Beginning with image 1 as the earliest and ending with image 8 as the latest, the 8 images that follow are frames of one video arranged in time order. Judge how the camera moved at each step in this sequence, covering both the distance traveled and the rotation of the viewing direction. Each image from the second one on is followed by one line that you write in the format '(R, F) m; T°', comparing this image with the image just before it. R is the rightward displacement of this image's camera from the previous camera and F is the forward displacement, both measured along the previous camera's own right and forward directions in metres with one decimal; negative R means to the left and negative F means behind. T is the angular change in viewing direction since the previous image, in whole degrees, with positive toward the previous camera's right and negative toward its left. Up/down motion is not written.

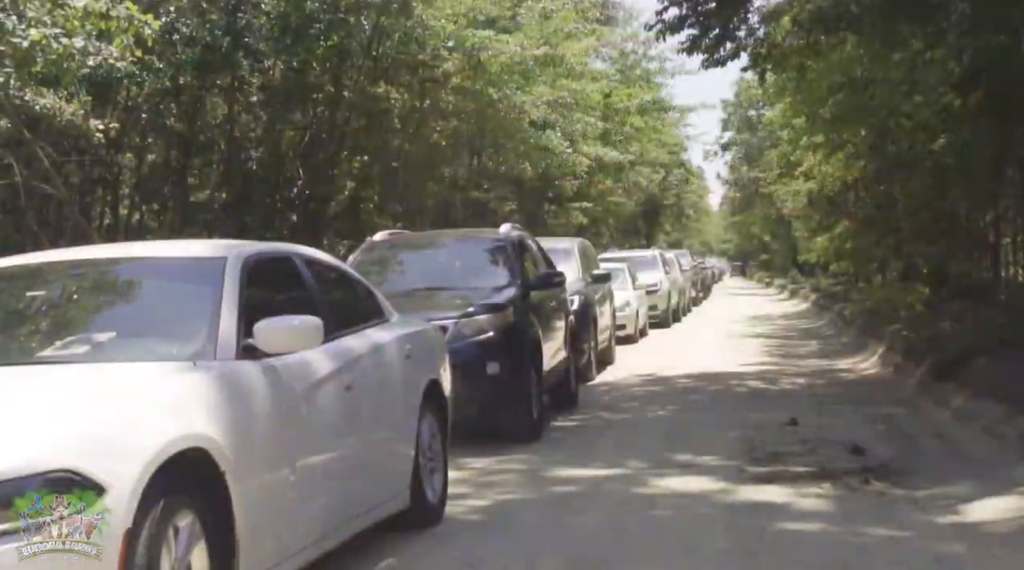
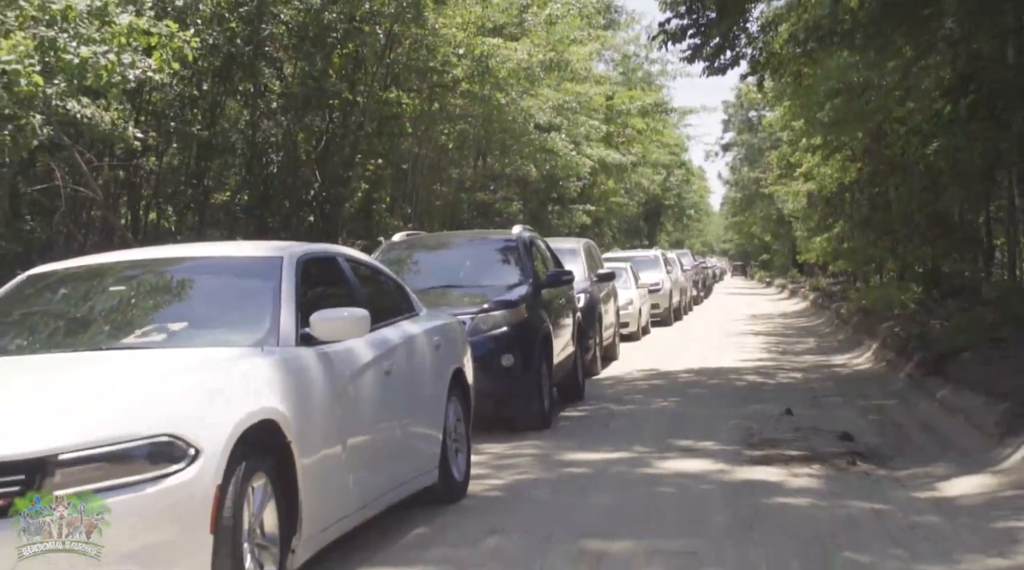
(-0.1, -0.7) m; 0°
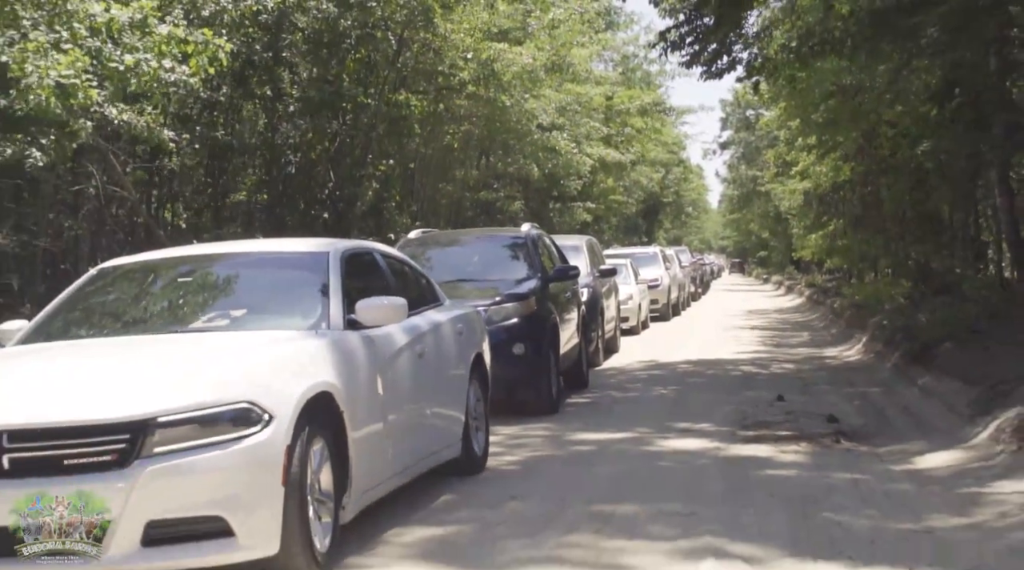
(-0.1, -0.7) m; 0°
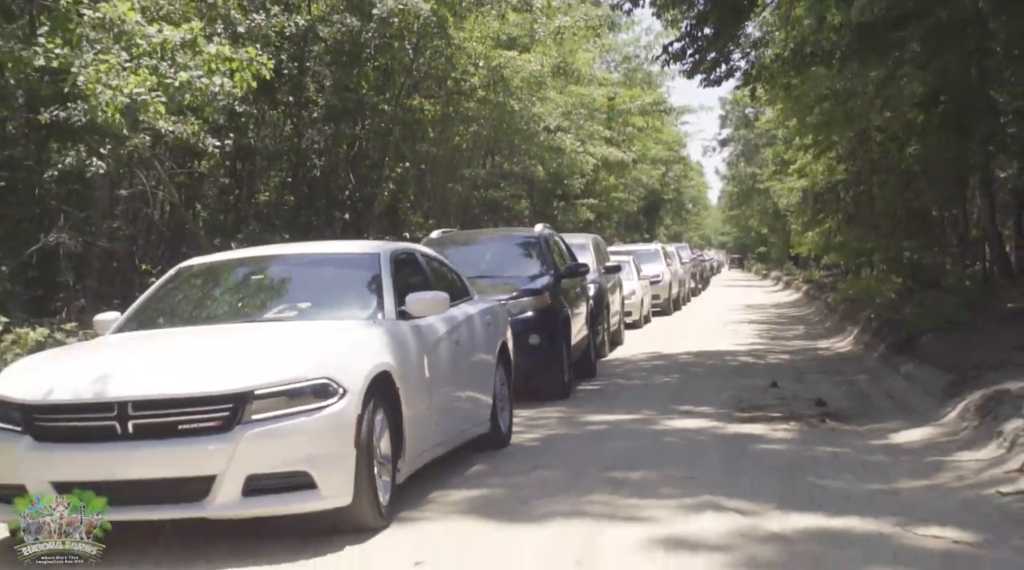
(-0.2, -1.0) m; 0°
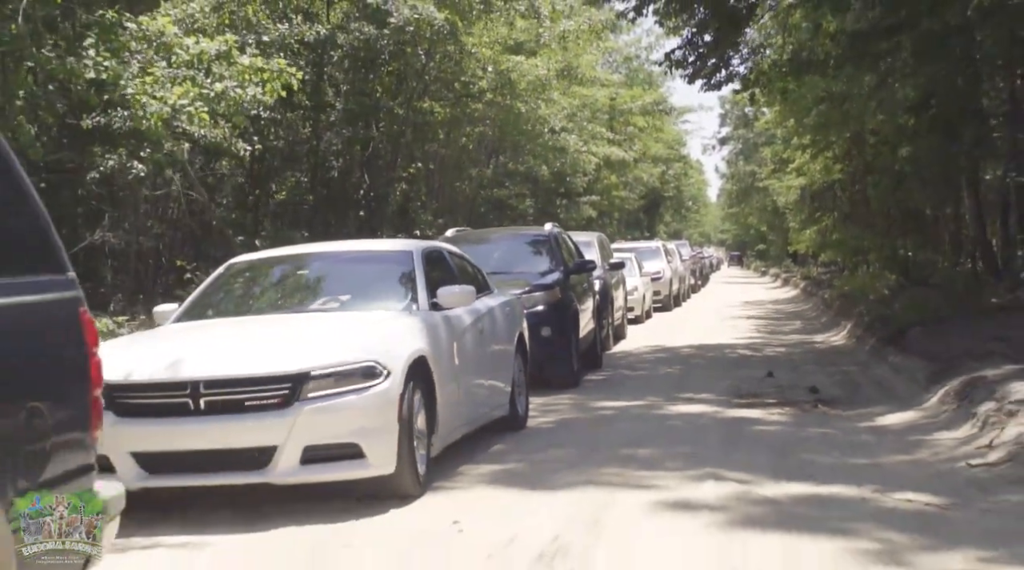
(-0.2, -0.8) m; 0°
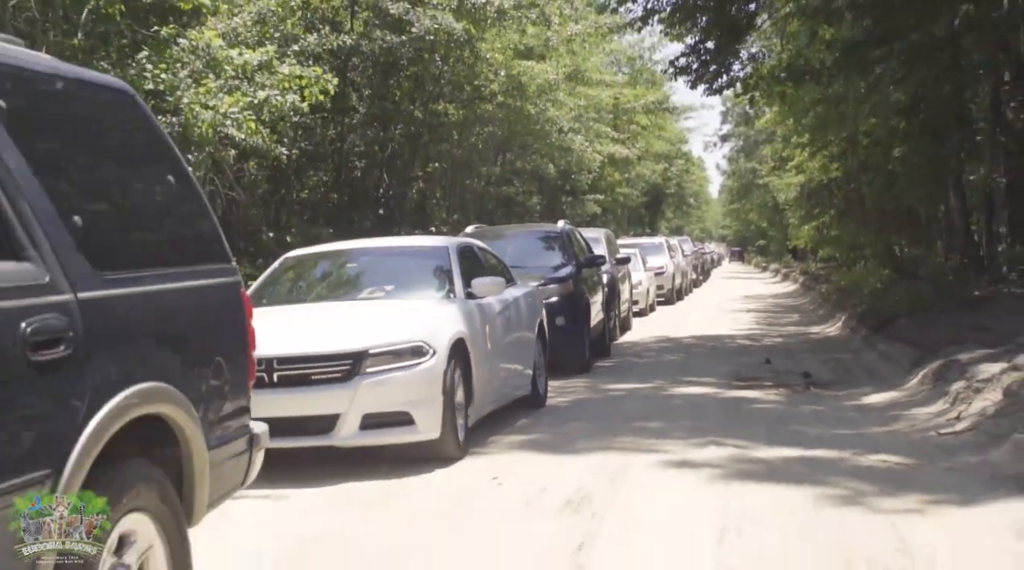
(-0.2, -1.0) m; 0°
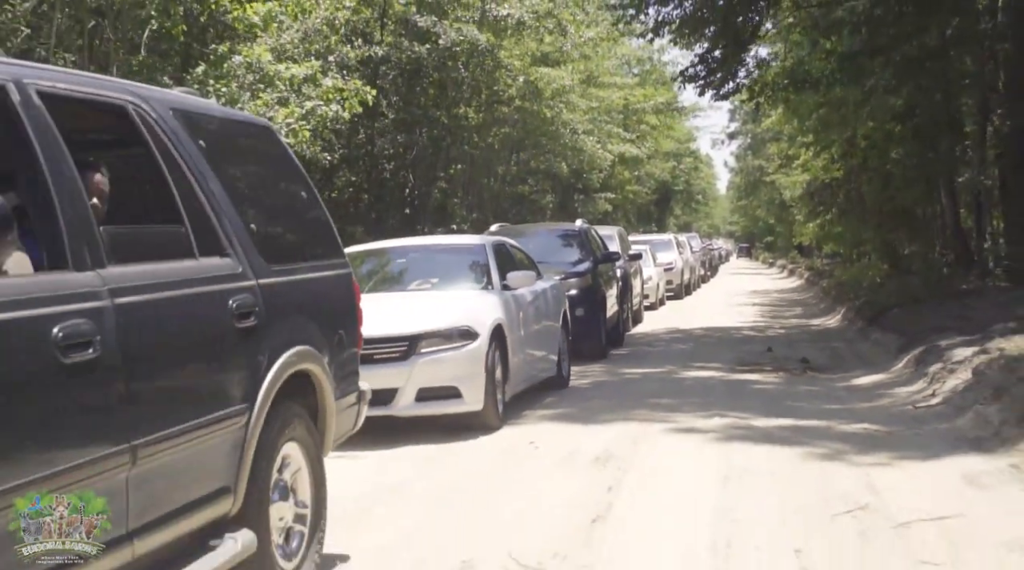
(-0.2, -1.2) m; 0°
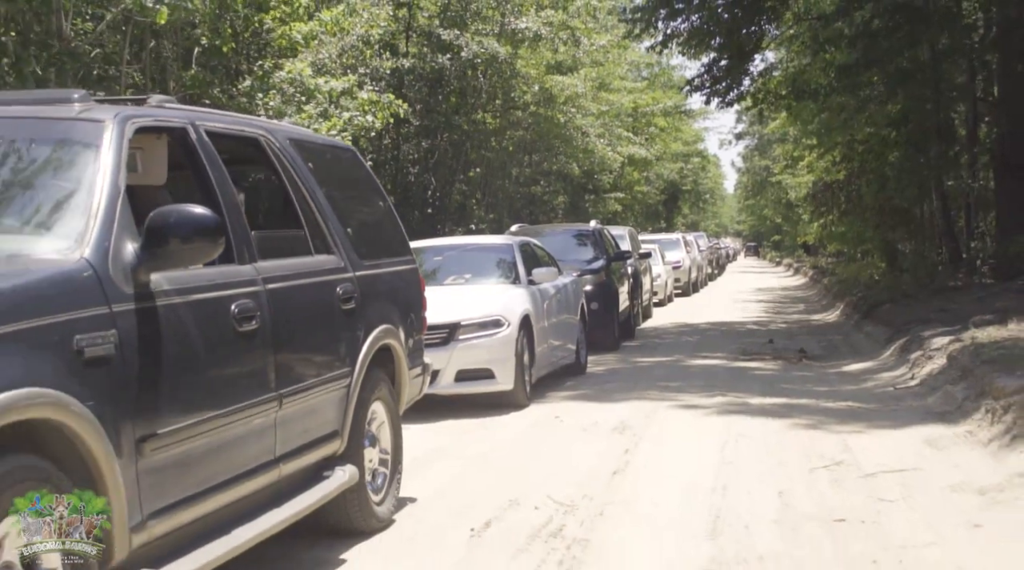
(-0.2, -1.2) m; 0°
